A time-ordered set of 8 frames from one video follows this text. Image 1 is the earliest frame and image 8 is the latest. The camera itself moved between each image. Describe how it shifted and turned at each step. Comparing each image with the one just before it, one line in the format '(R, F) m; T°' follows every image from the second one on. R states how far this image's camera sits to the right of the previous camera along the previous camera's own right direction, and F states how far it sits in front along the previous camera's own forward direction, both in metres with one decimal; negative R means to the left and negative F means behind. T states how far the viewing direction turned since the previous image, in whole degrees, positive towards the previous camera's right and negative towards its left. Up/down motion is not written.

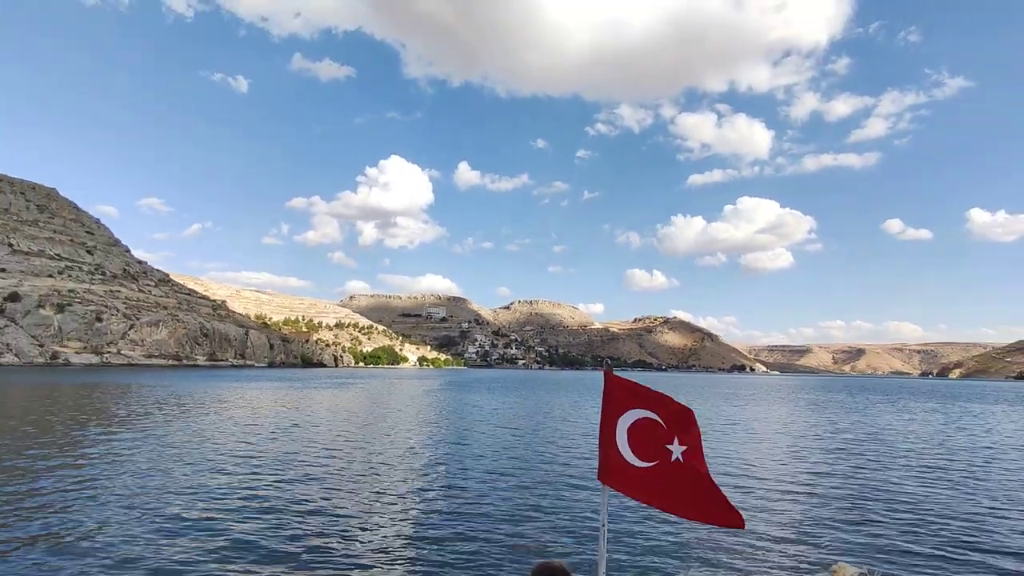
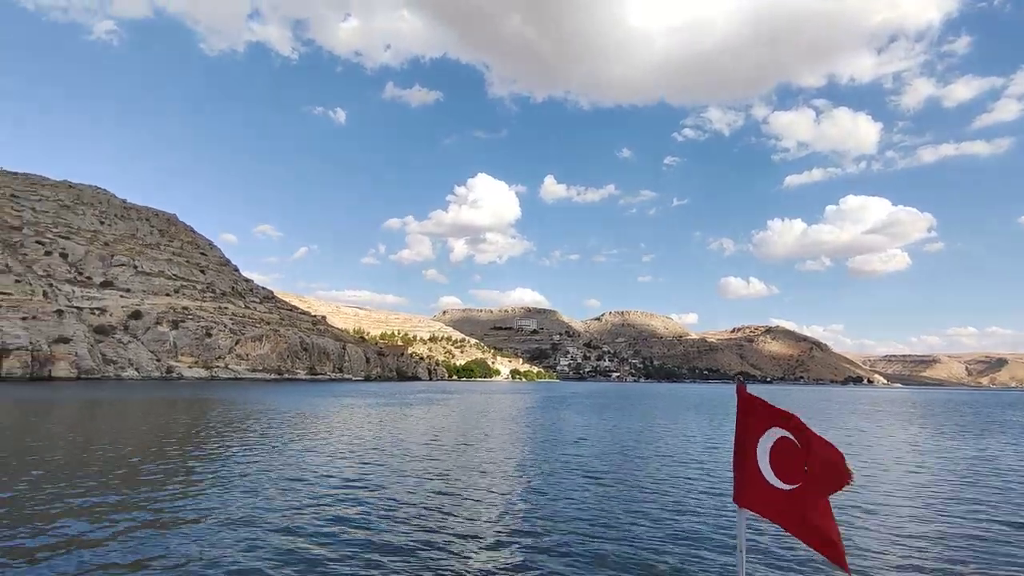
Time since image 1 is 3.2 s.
(-0.3, +1.2) m; -9°
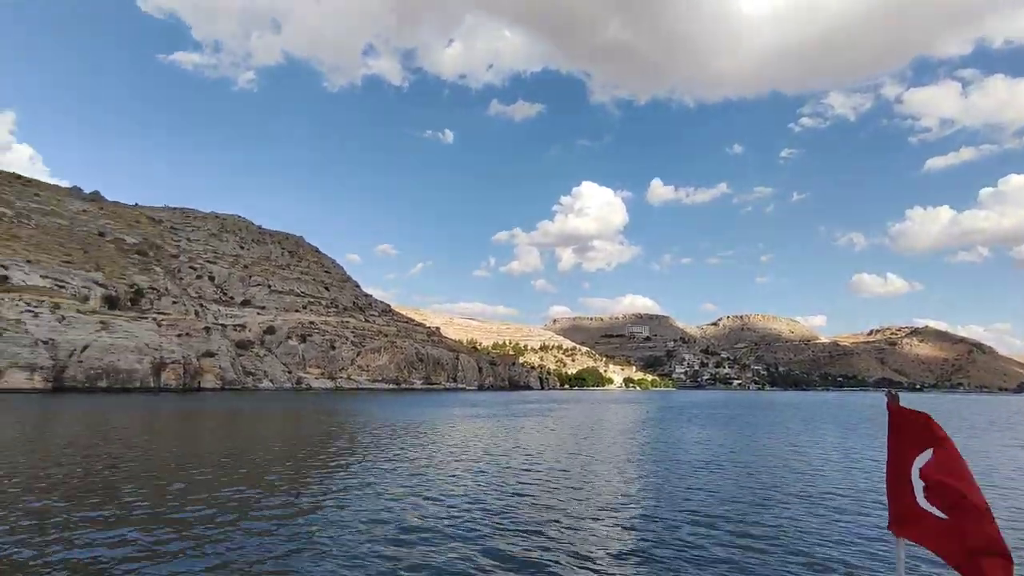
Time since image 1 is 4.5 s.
(0.0, +0.5) m; -11°
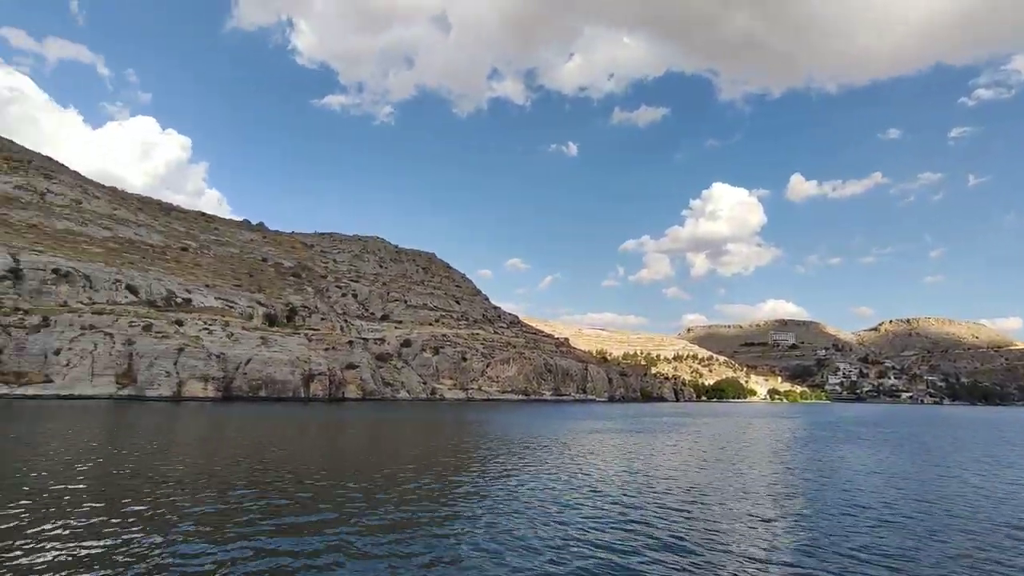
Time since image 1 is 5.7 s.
(0.0, +0.4) m; -13°
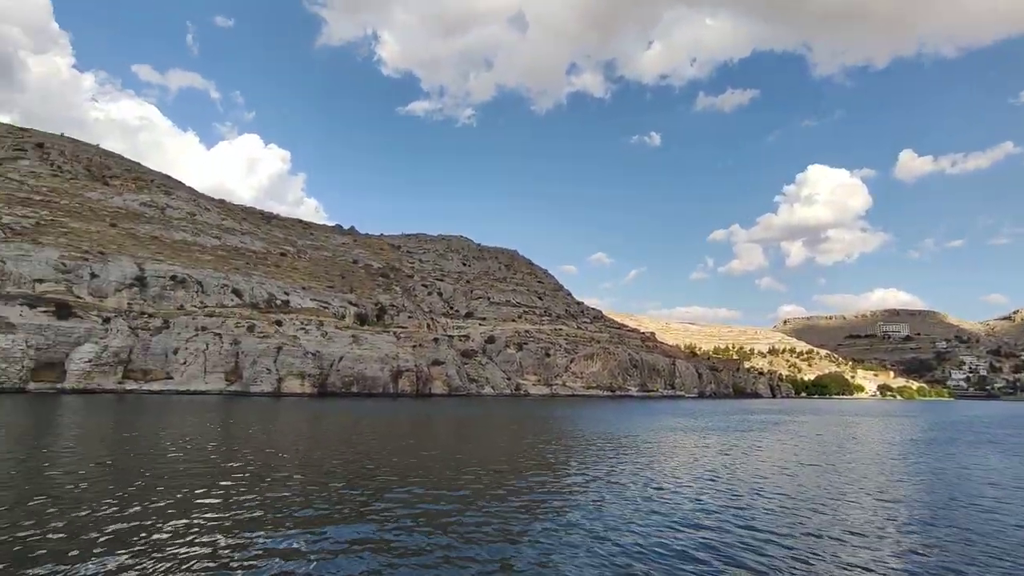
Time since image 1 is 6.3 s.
(+0.1, +0.2) m; -8°
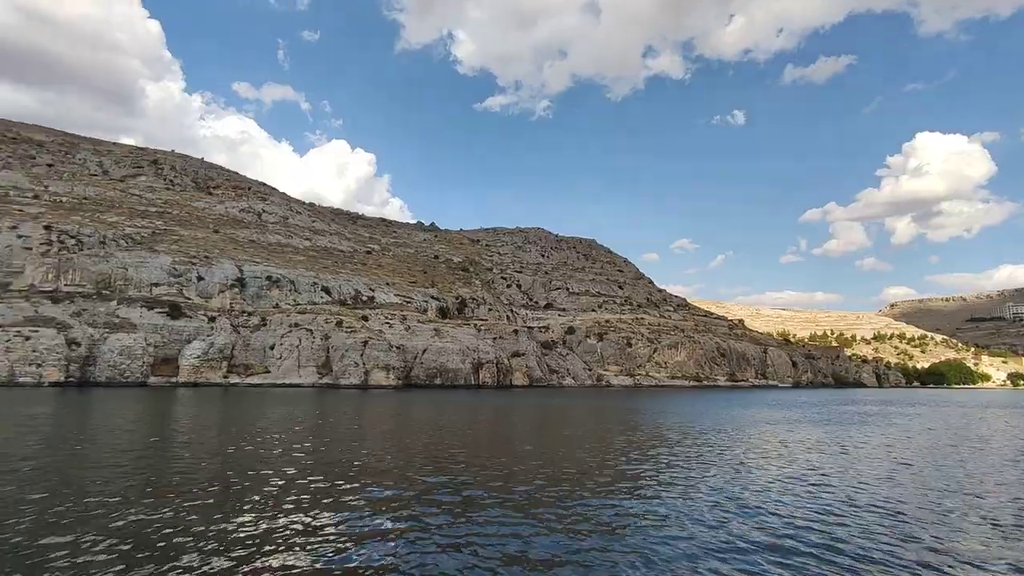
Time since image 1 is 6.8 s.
(+0.1, +0.1) m; -8°
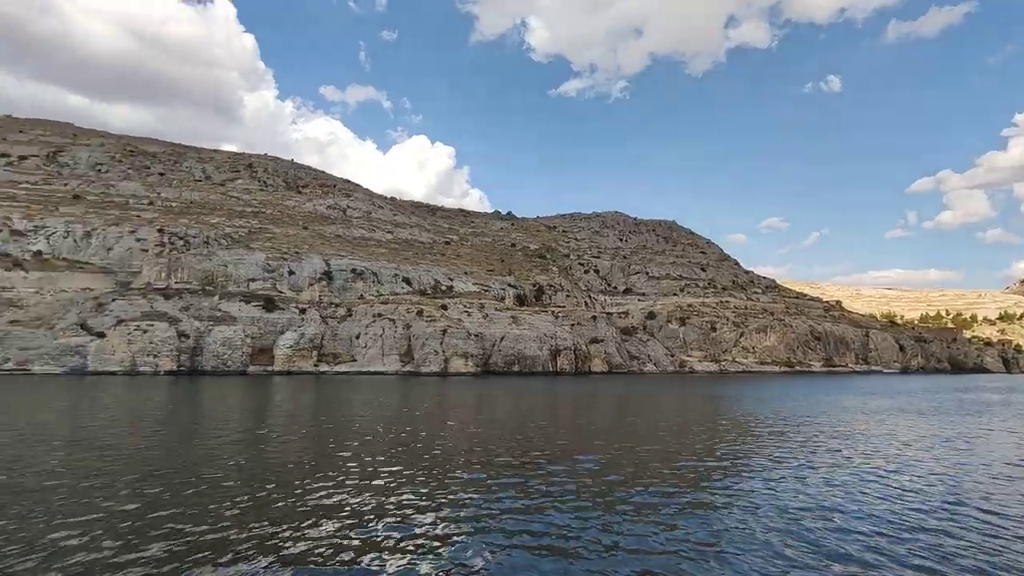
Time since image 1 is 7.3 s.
(+0.1, +0.1) m; -8°
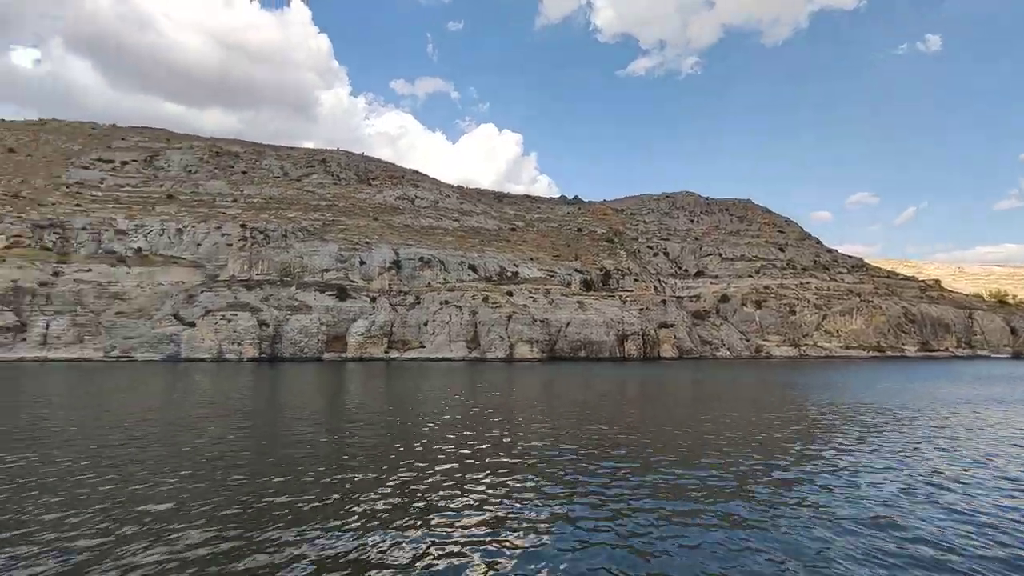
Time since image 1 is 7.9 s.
(+0.1, +0.1) m; -7°
